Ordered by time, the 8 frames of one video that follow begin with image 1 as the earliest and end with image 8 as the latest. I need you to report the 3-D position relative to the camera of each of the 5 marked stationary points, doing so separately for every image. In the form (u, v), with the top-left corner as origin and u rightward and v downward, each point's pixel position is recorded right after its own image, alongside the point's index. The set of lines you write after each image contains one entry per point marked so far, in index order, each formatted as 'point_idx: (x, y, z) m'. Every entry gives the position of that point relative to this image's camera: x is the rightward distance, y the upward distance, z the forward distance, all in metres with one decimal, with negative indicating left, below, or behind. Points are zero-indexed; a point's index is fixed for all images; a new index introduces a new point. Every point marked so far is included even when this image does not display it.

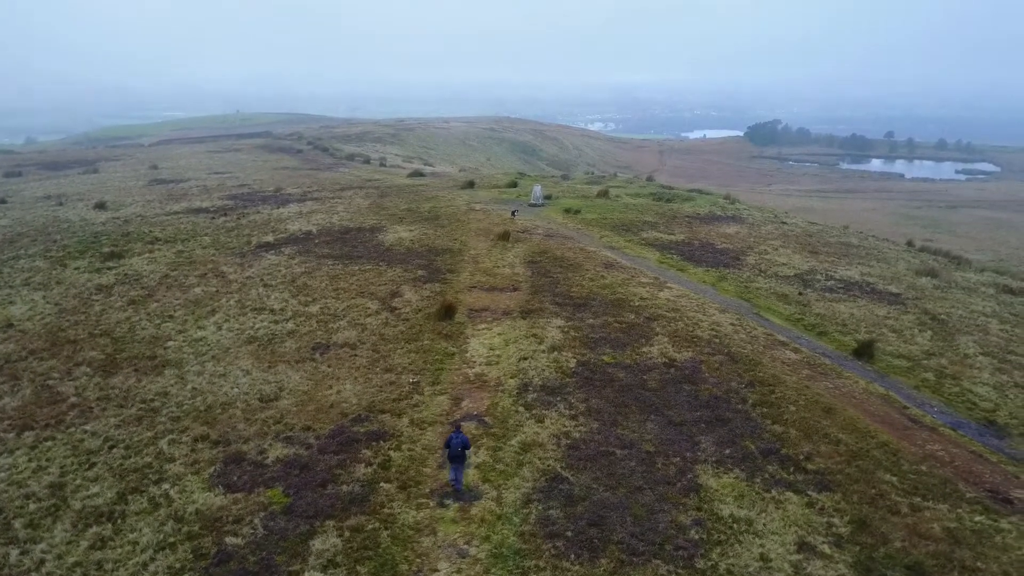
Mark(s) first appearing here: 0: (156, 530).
0: (-6.3, -4.3, +14.2) m
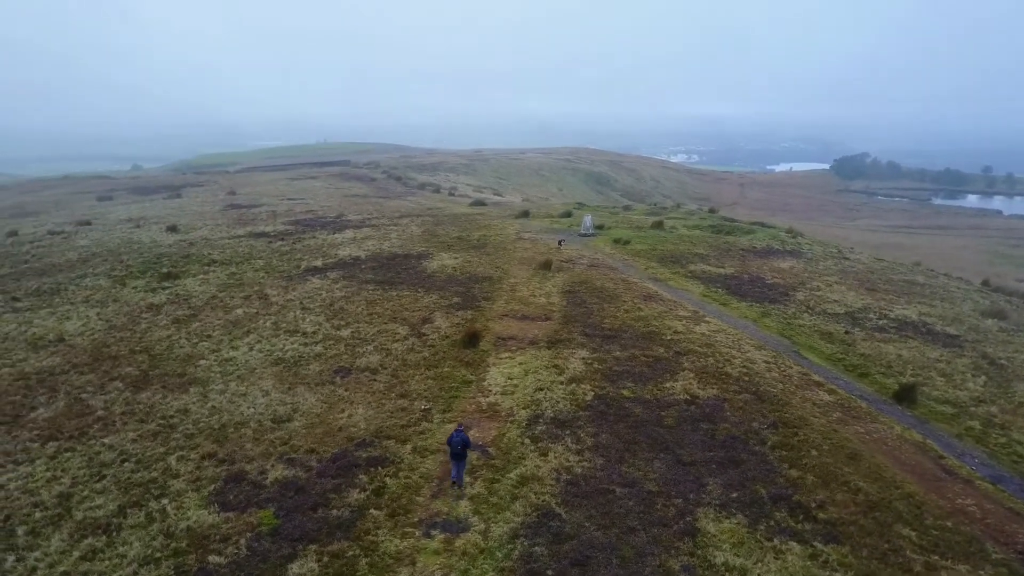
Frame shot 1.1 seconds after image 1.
0: (-6.6, -4.6, +14.5) m
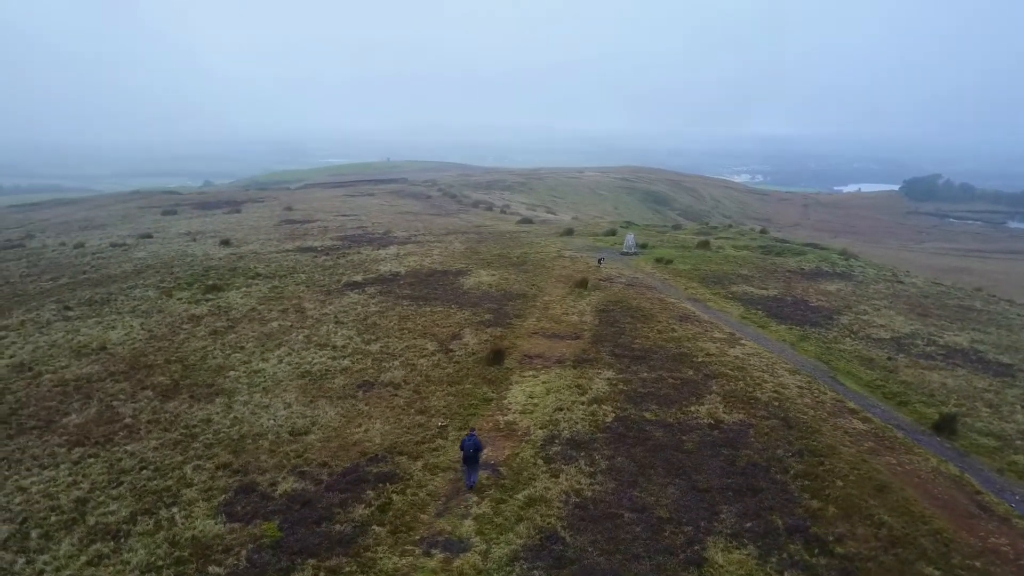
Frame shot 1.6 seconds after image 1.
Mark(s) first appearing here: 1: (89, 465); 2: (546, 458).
0: (-6.6, -4.8, +14.7) m
1: (-9.6, -4.0, +18.3) m
2: (+0.8, -3.8, +18.2) m
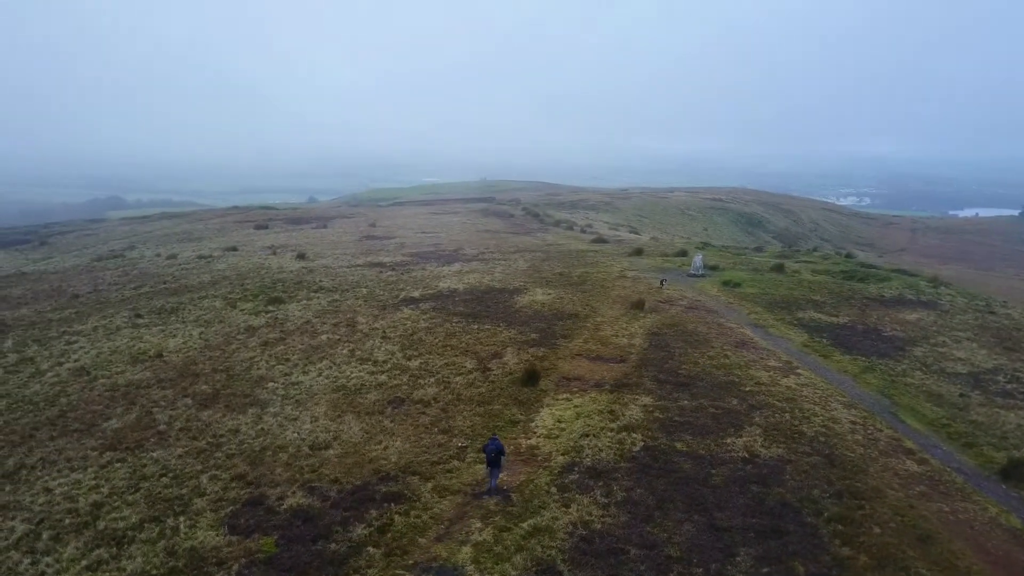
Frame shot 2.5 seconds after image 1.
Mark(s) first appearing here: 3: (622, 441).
0: (-6.7, -5.0, +14.8) m
1: (-9.2, -4.2, +18.7) m
2: (+1.1, -4.3, +17.5) m
3: (+2.7, -3.7, +19.8) m
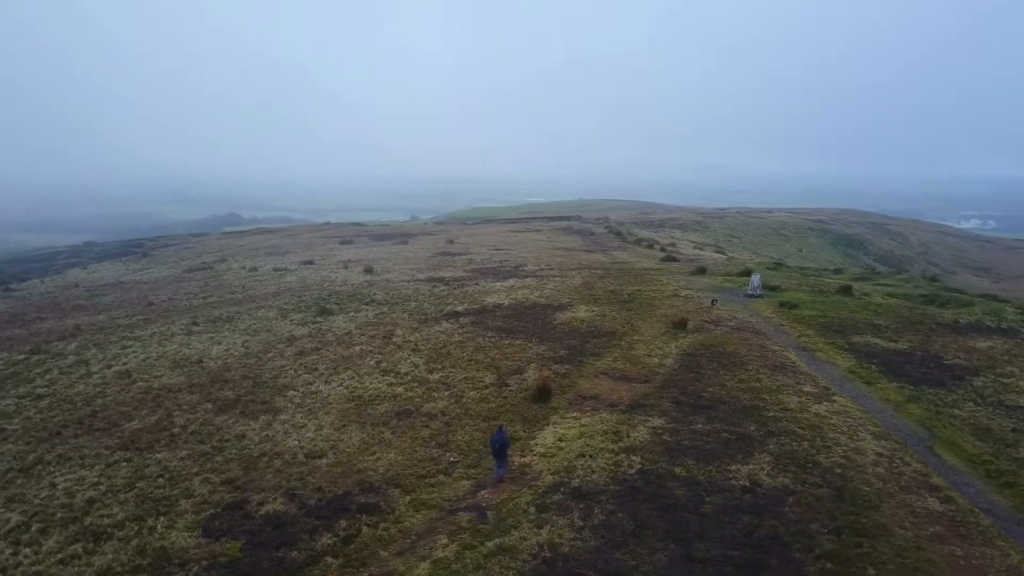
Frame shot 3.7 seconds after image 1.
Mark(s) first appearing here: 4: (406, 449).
0: (-7.4, -5.0, +15.1) m
1: (-9.4, -4.3, +19.4) m
2: (+0.6, -4.5, +16.9) m
3: (+2.5, -4.1, +19.0) m
4: (-2.6, -4.0, +19.9) m
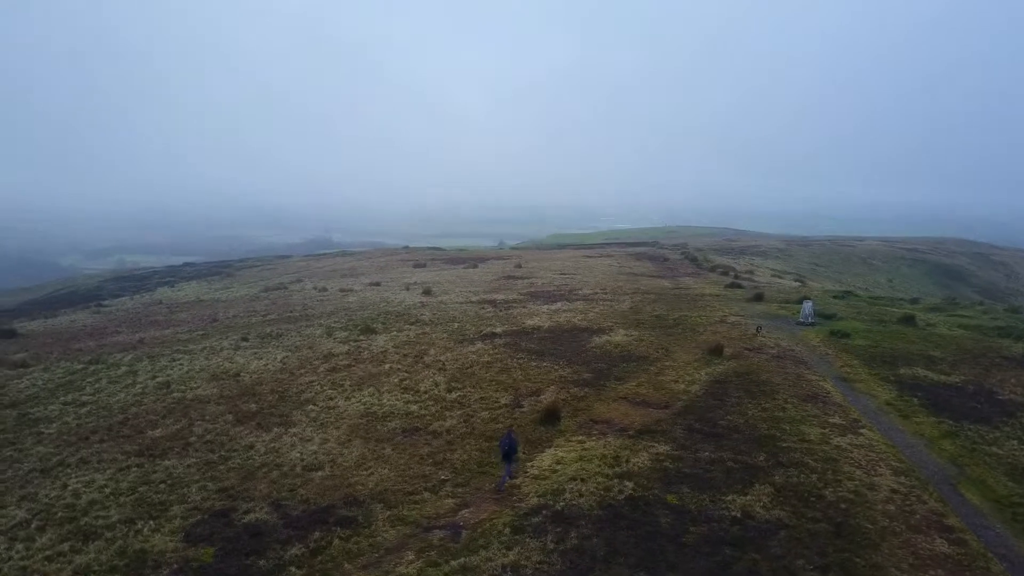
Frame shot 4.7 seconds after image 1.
0: (-8.1, -5.2, +15.7) m
1: (-9.6, -4.6, +20.2) m
2: (+0.1, -4.9, +16.6) m
3: (+2.2, -4.6, +18.5) m
4: (-2.7, -4.4, +20.0) m
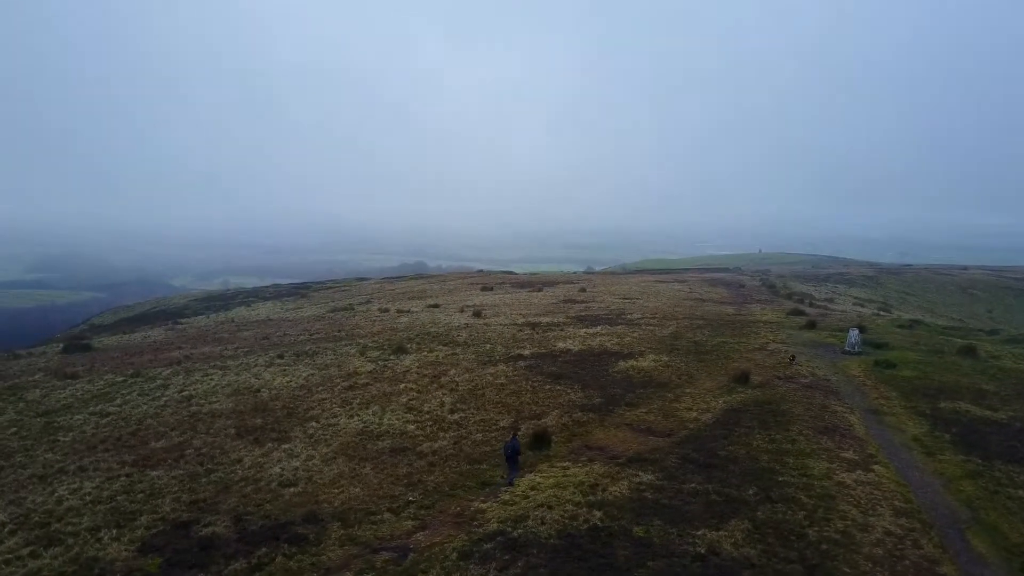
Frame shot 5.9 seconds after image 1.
0: (-9.1, -5.4, +16.1) m
1: (-10.2, -5.0, +20.6) m
2: (-0.9, -5.2, +16.1) m
3: (+1.4, -5.0, +17.7) m
4: (-3.4, -4.8, +19.8) m
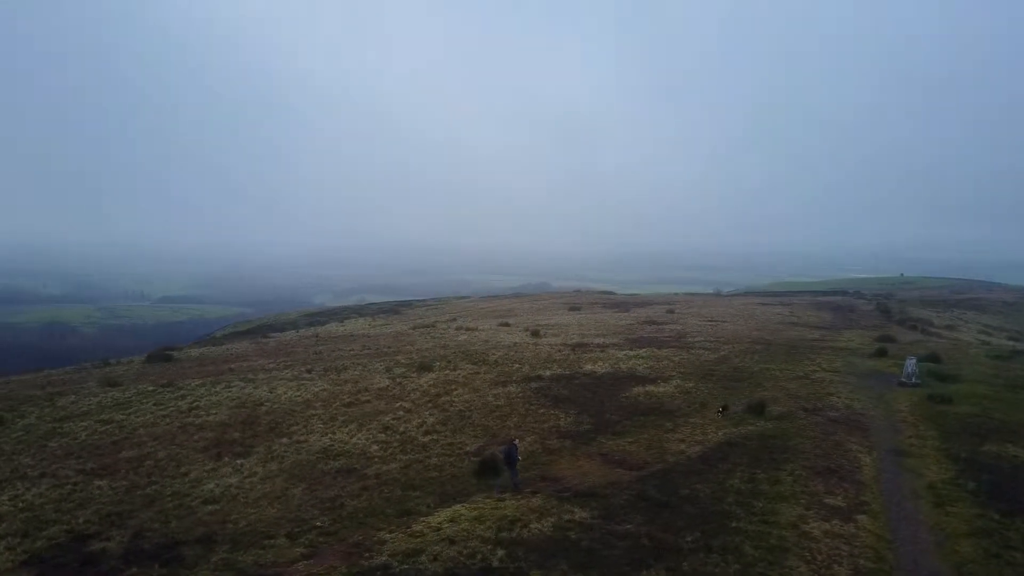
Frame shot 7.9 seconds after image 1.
0: (-11.4, -5.5, +16.0) m
1: (-11.7, -5.2, +20.7) m
2: (-3.3, -5.5, +14.8) m
3: (-0.7, -5.3, +16.0) m
4: (-5.1, -5.1, +18.8) m
